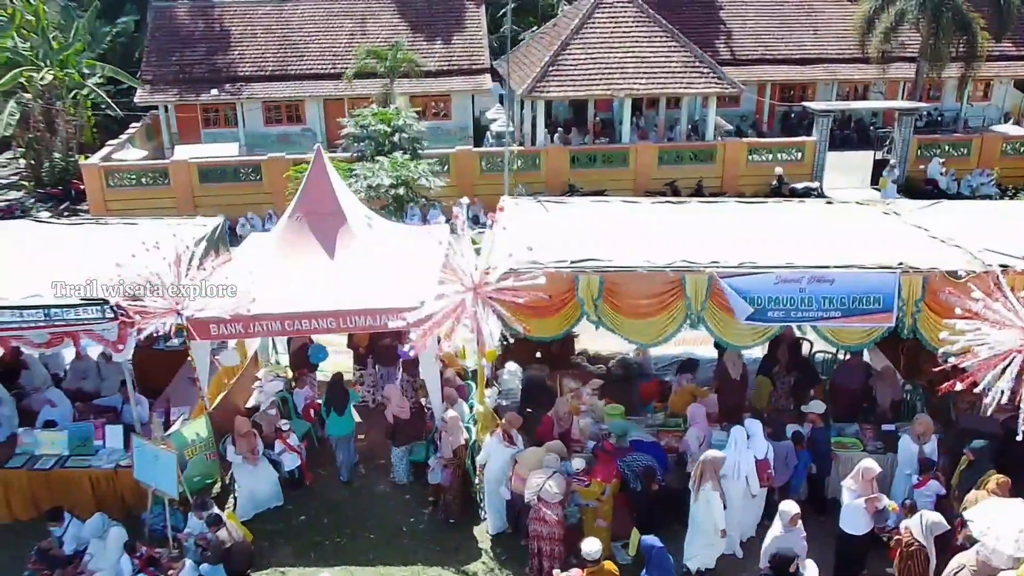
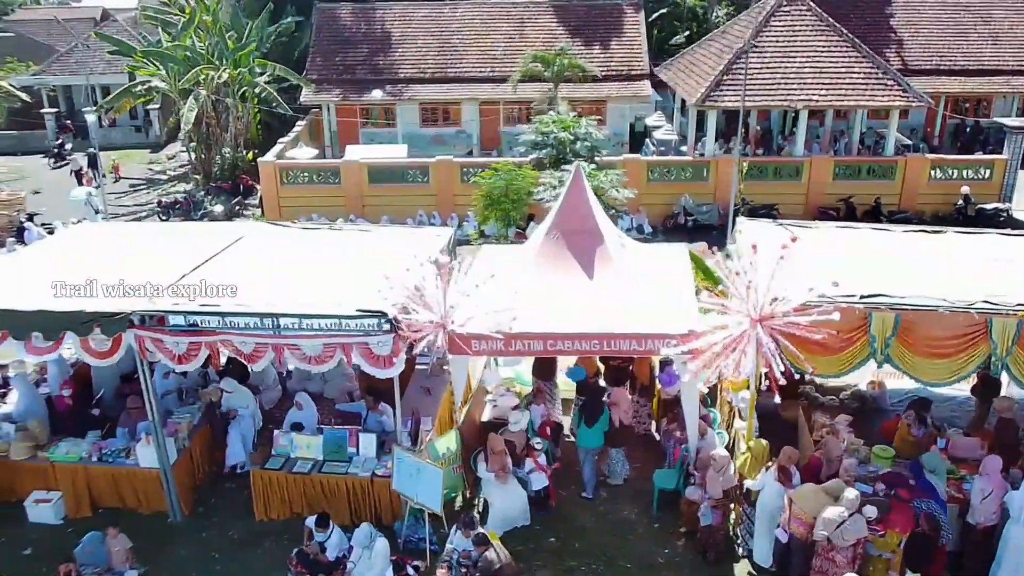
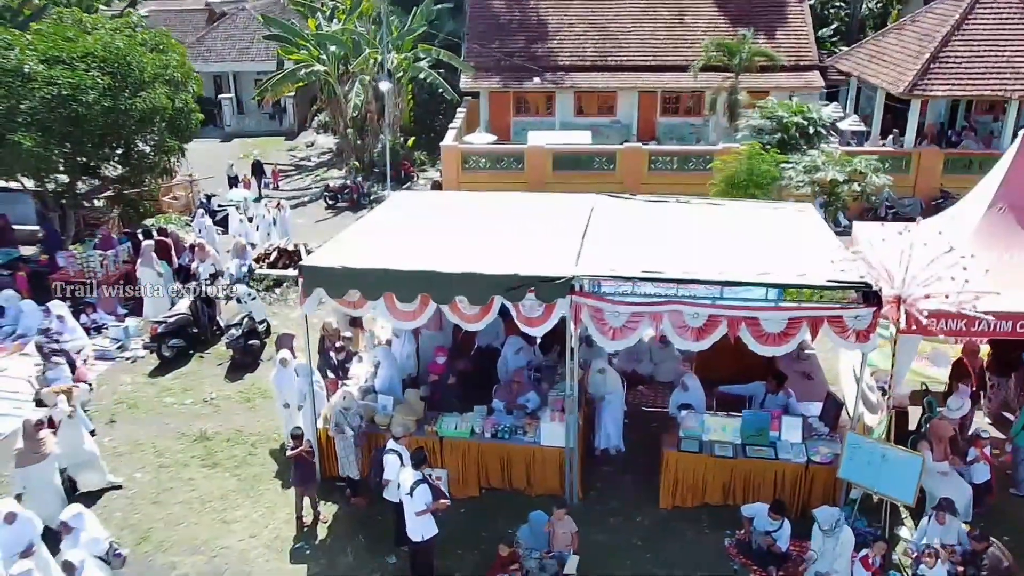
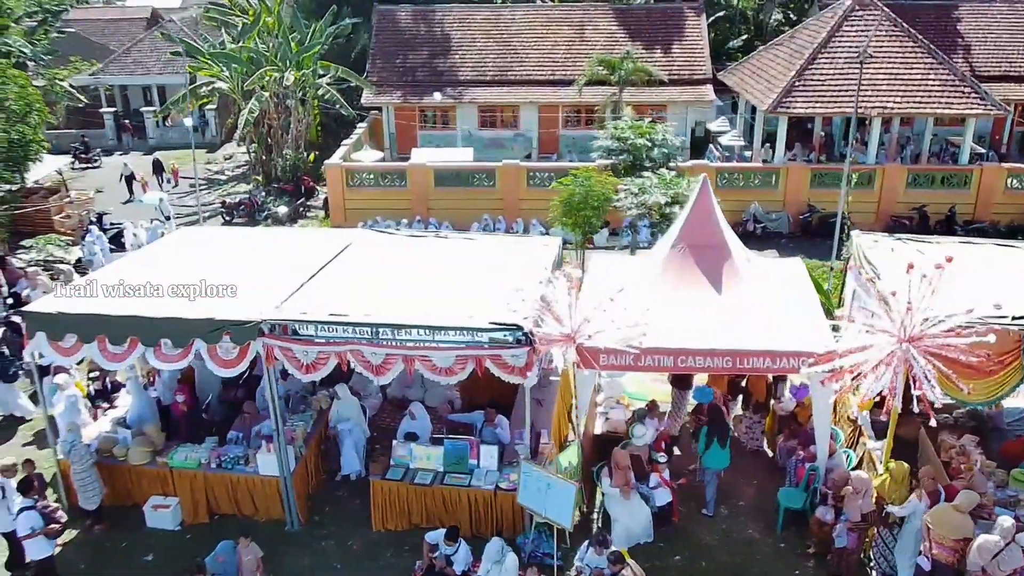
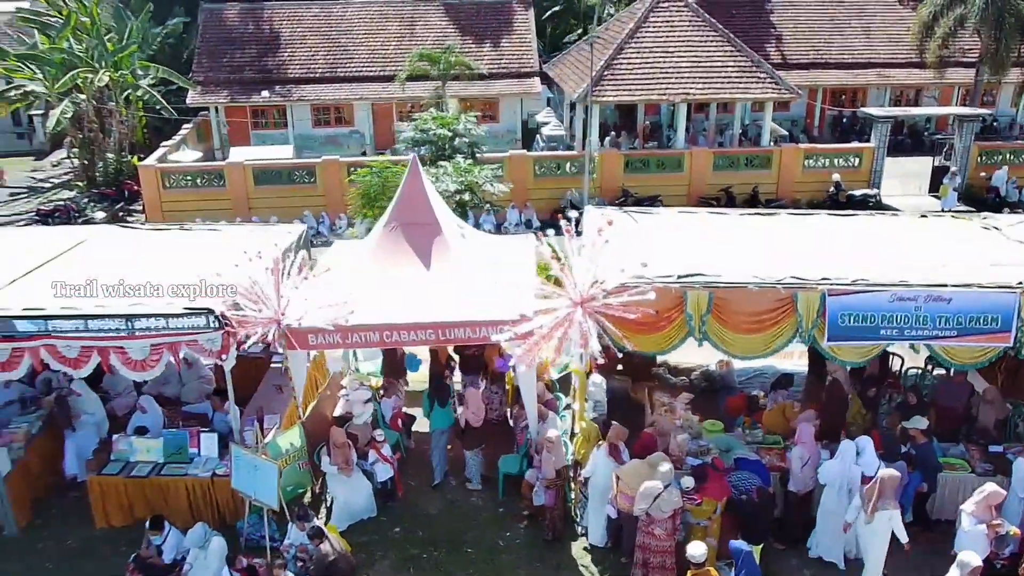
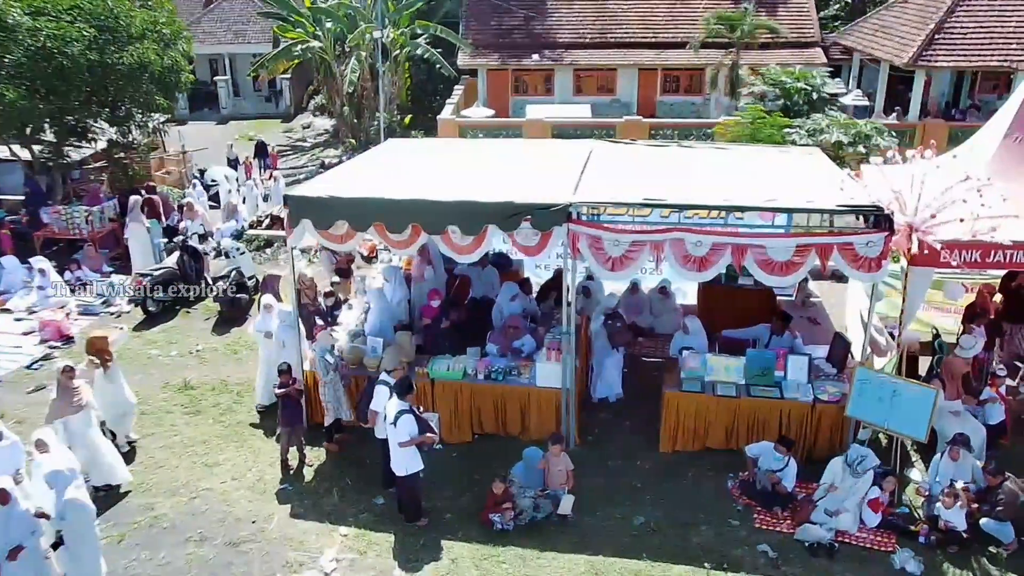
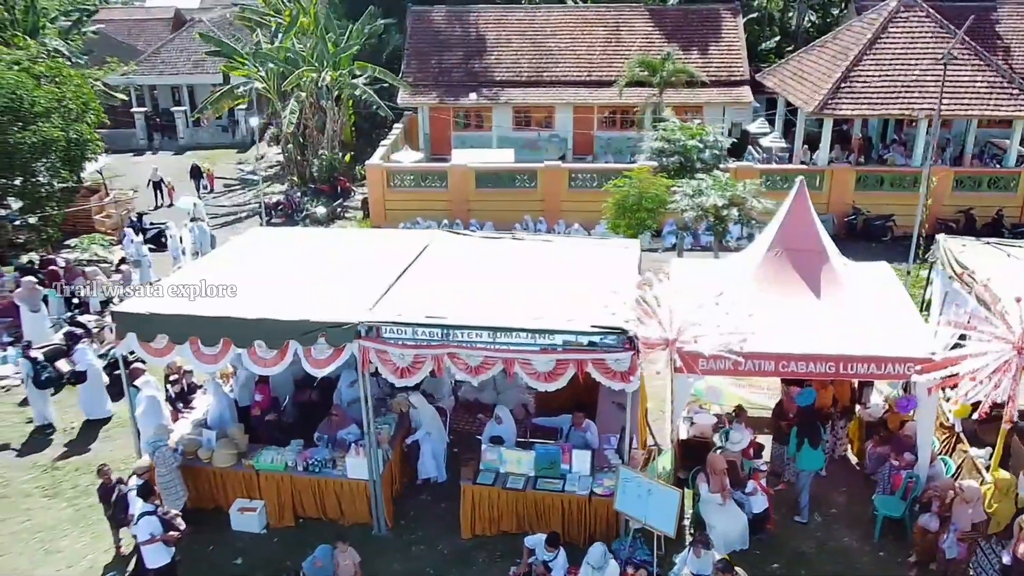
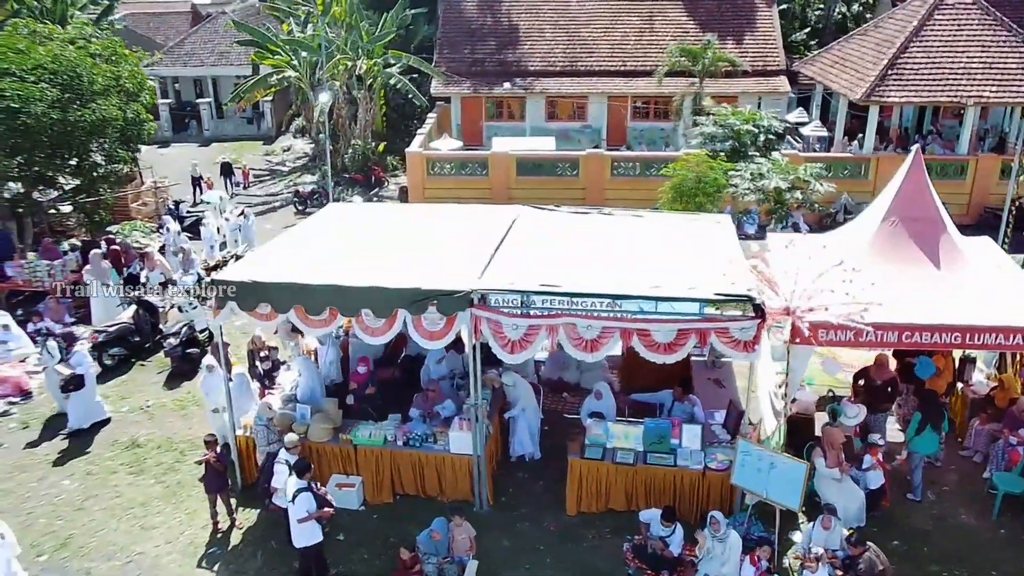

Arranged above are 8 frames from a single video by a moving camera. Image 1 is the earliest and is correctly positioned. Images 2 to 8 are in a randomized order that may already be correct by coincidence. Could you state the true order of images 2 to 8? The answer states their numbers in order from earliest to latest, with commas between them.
5, 2, 4, 7, 8, 3, 6
